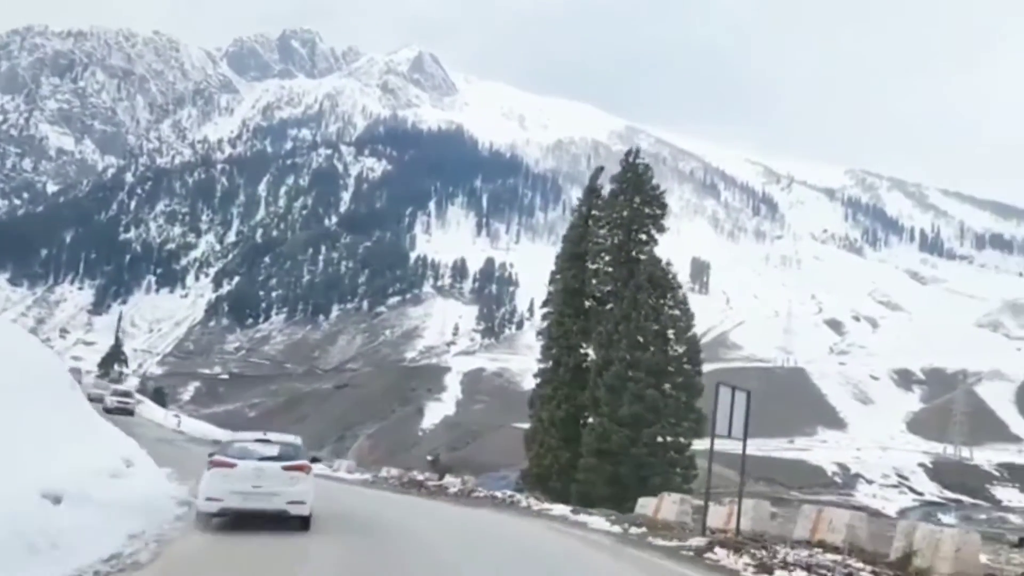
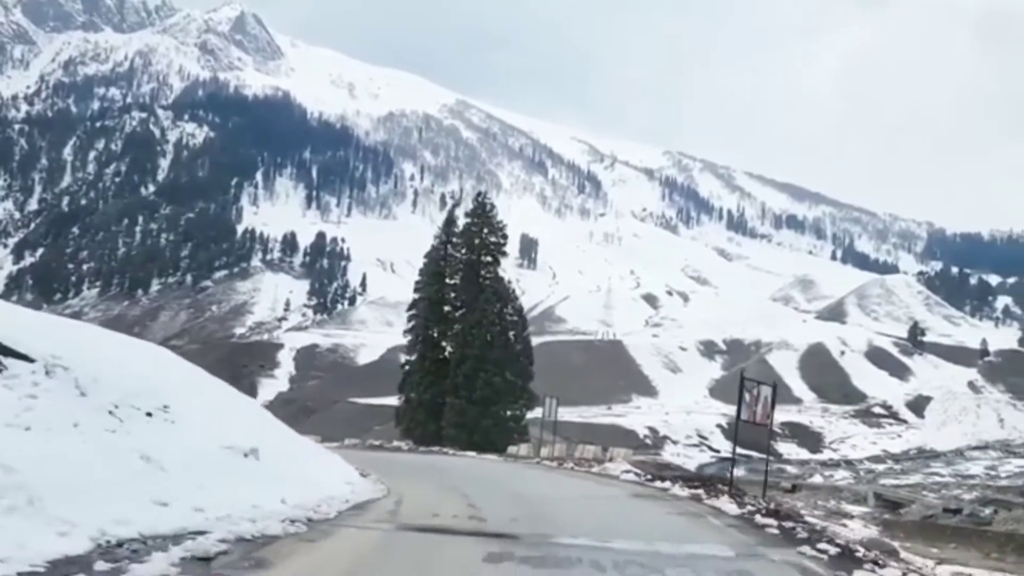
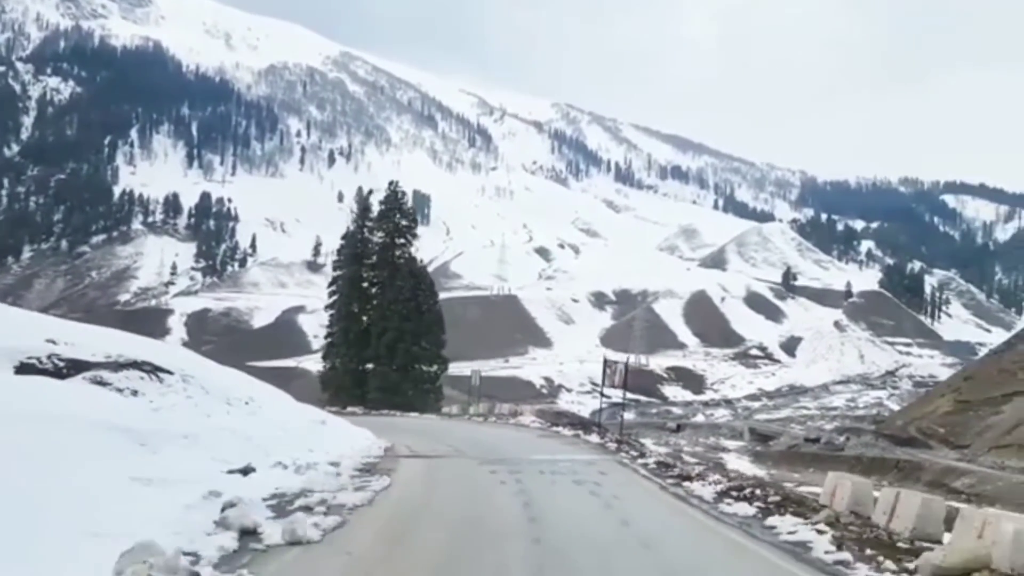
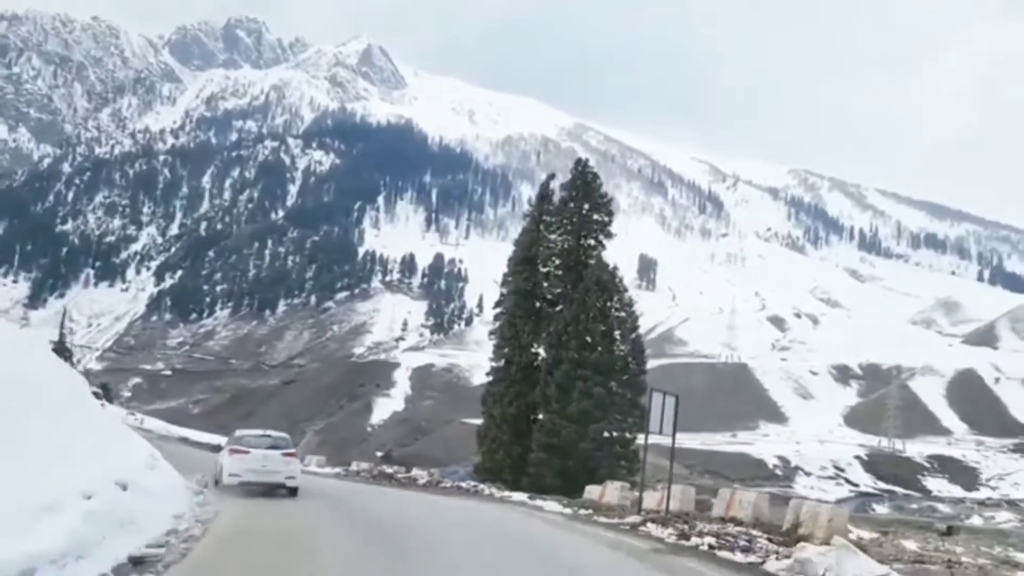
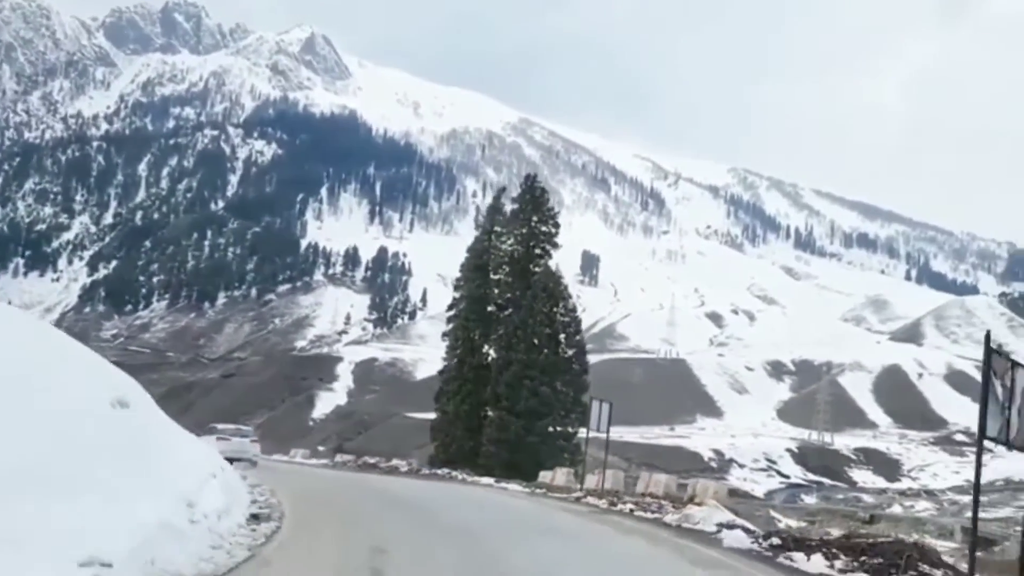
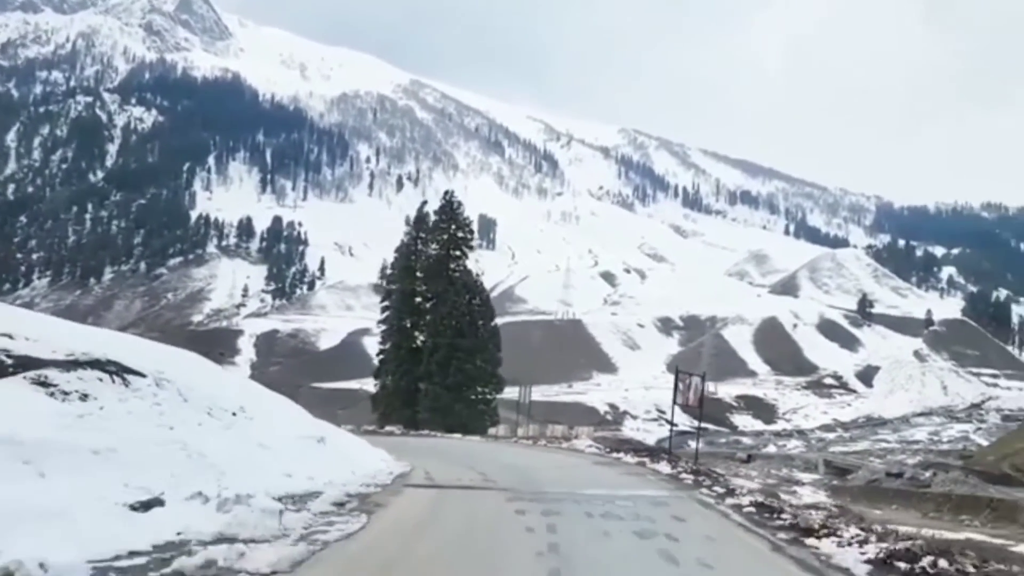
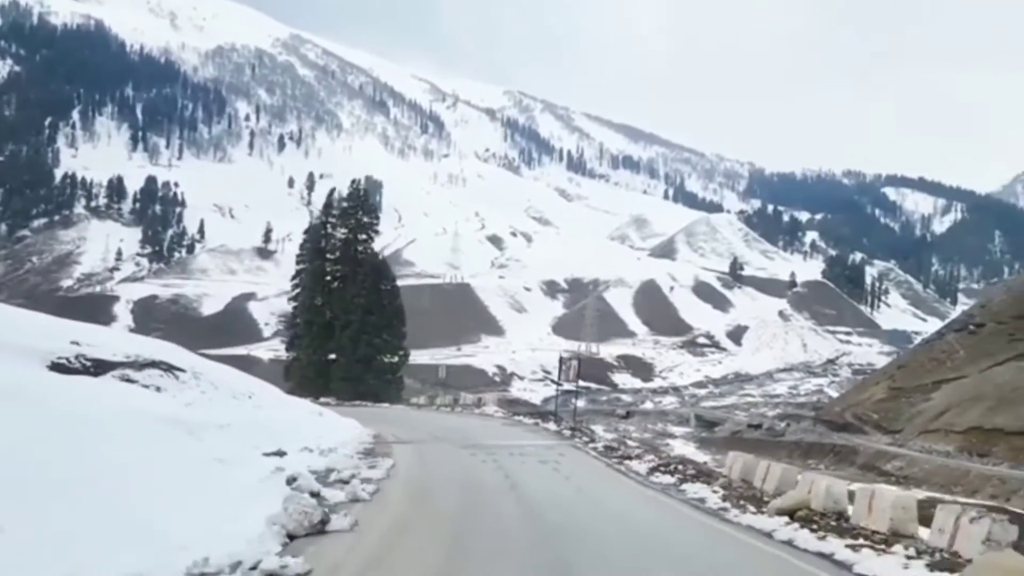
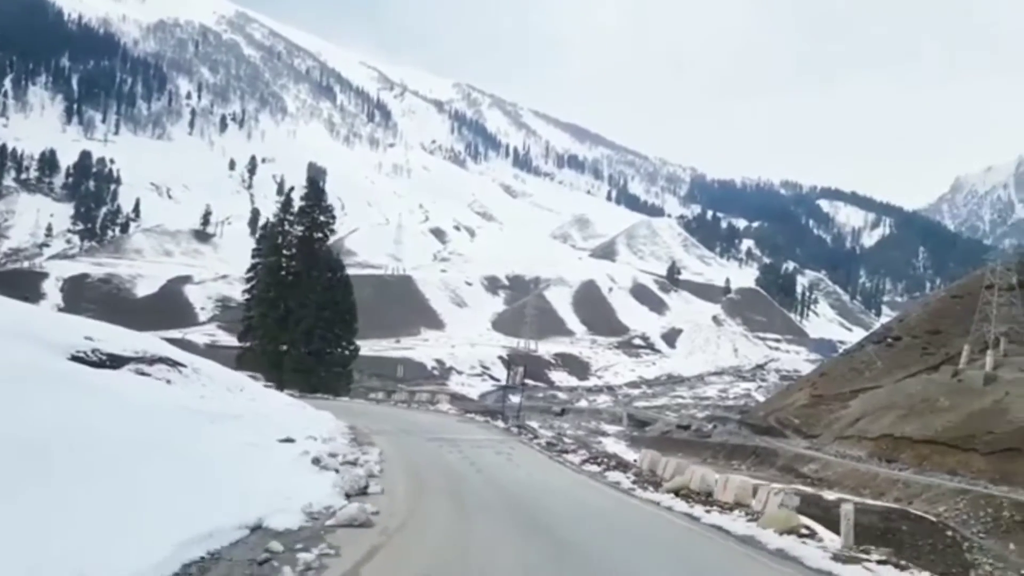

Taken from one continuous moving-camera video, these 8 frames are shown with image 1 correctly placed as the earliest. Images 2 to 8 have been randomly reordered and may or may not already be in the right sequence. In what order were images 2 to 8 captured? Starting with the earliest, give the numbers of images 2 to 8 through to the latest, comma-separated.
4, 5, 2, 6, 3, 7, 8
